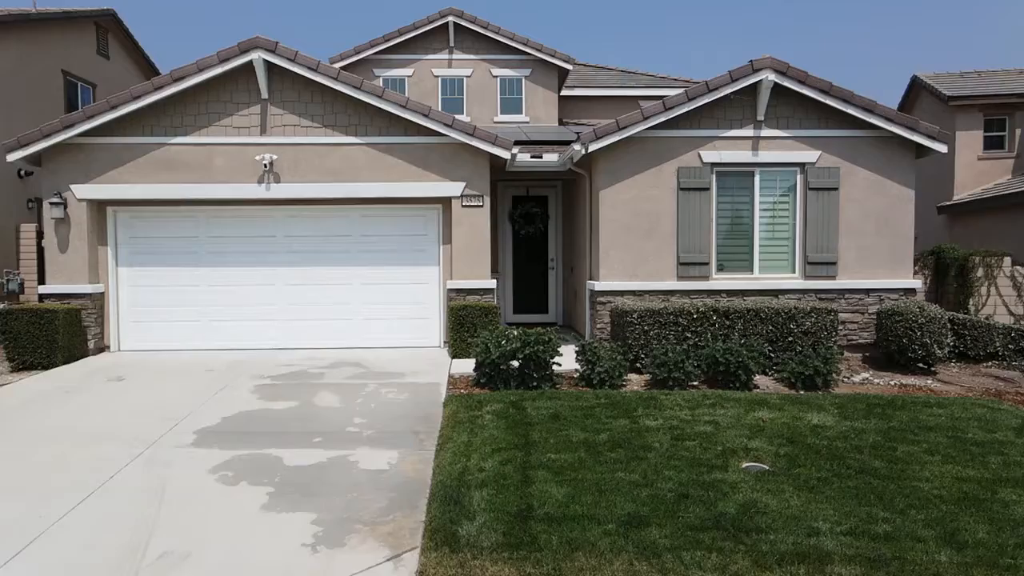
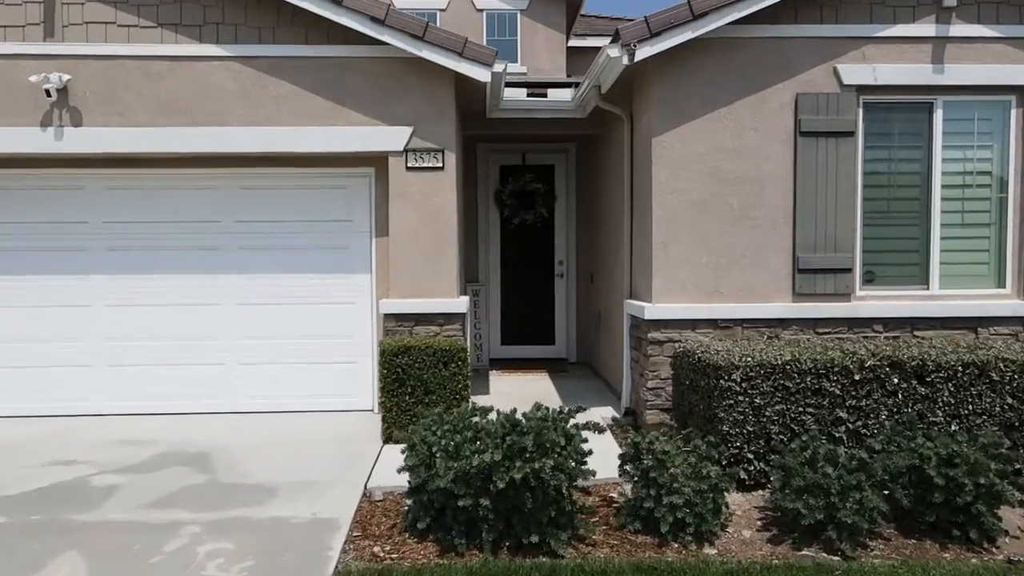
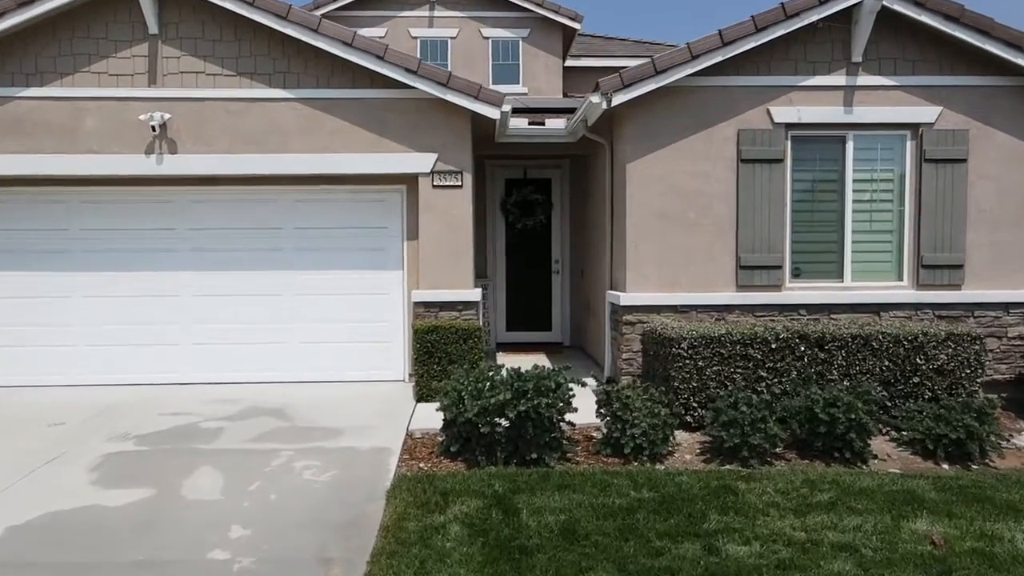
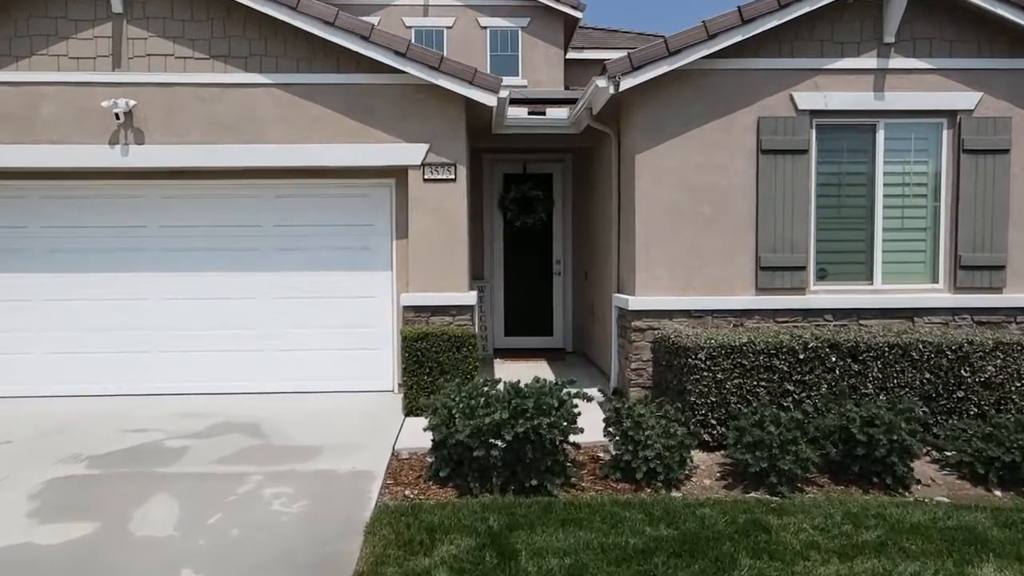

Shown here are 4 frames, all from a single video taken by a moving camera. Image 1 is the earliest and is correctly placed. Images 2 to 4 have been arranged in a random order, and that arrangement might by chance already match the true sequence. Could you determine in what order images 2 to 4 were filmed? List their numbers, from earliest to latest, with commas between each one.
3, 4, 2
